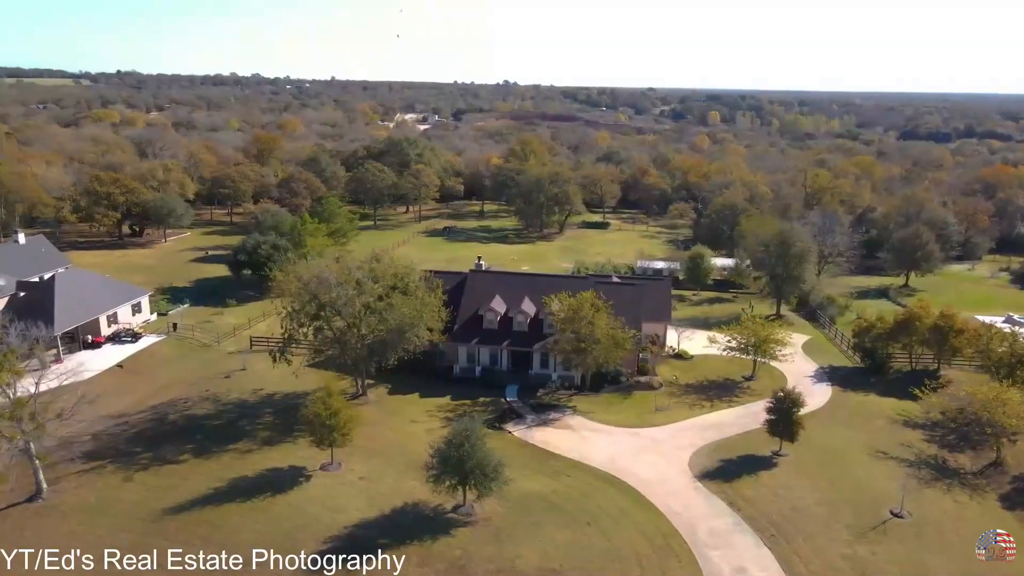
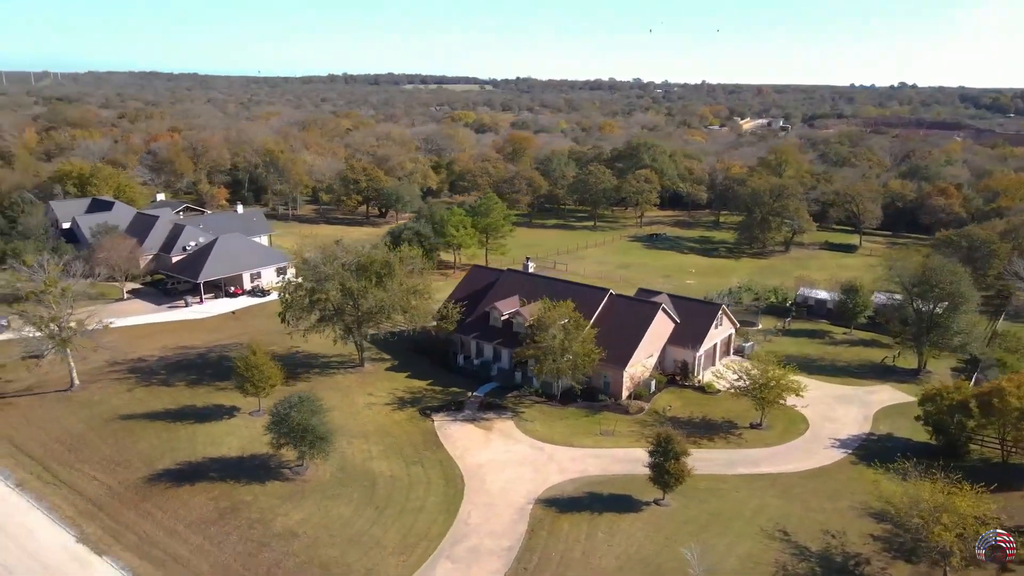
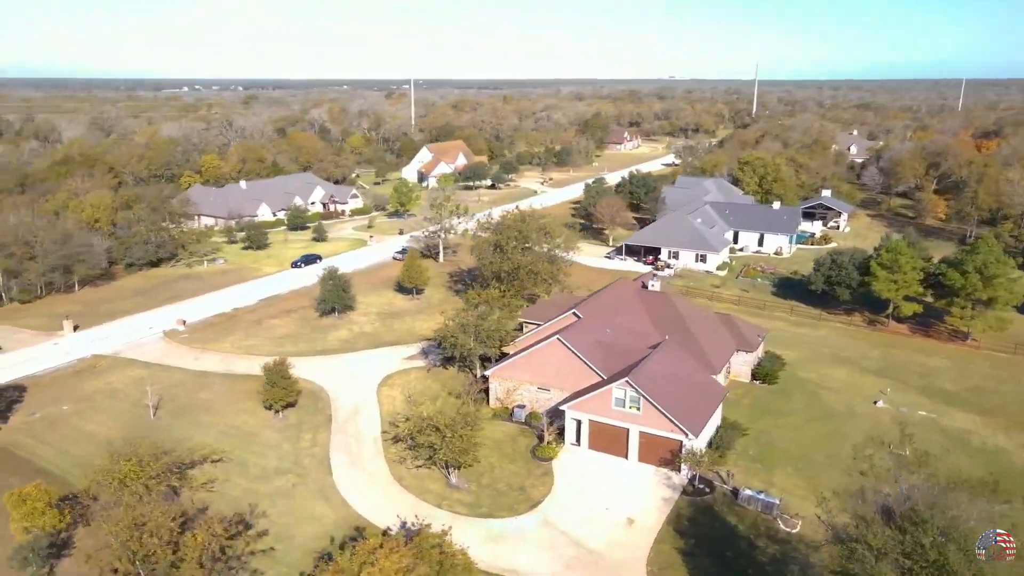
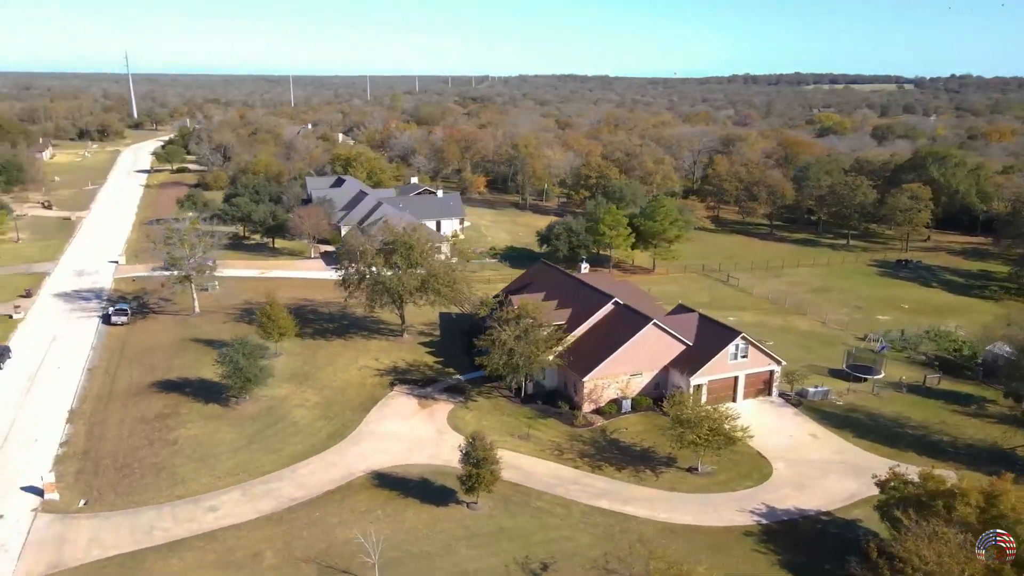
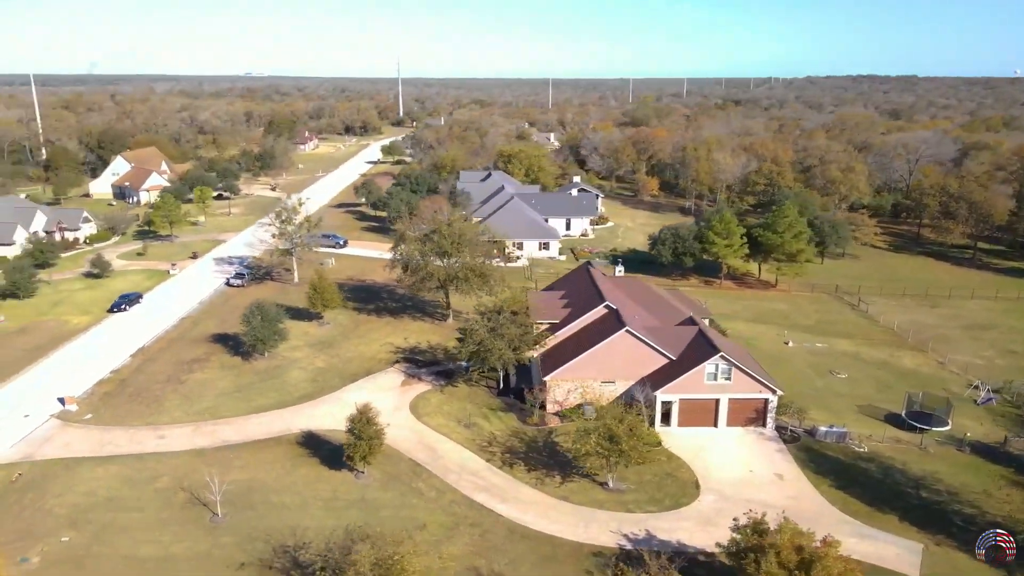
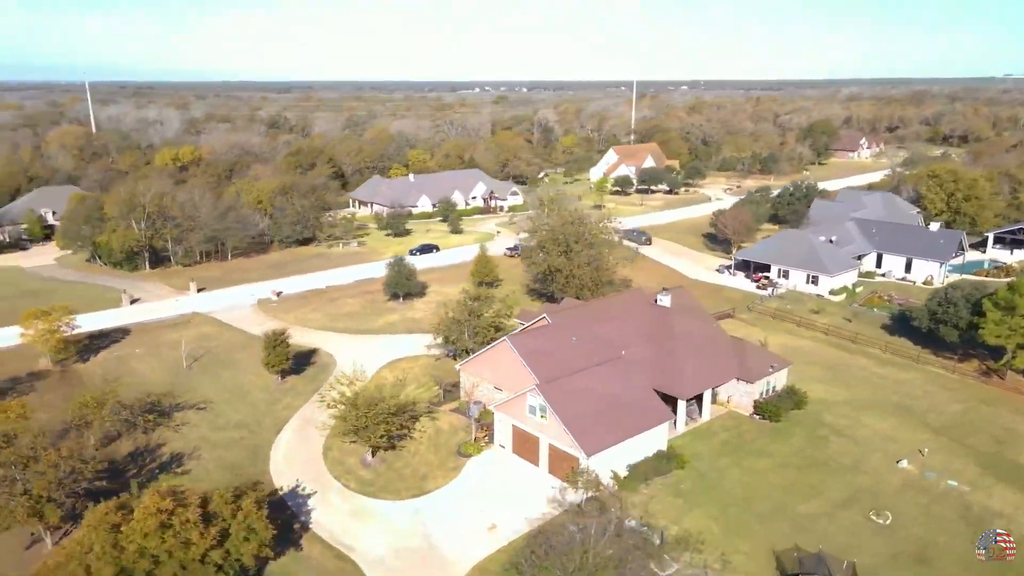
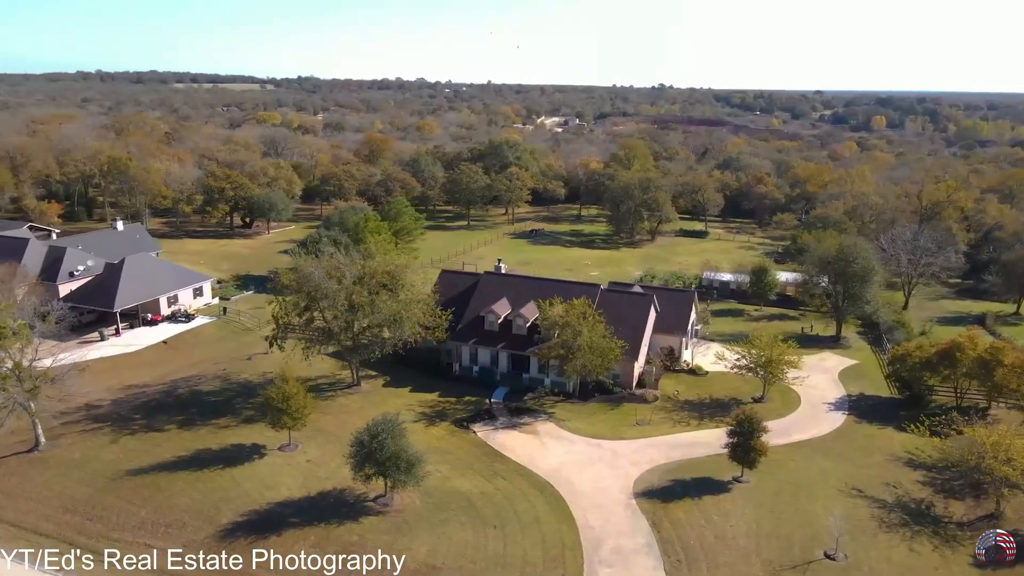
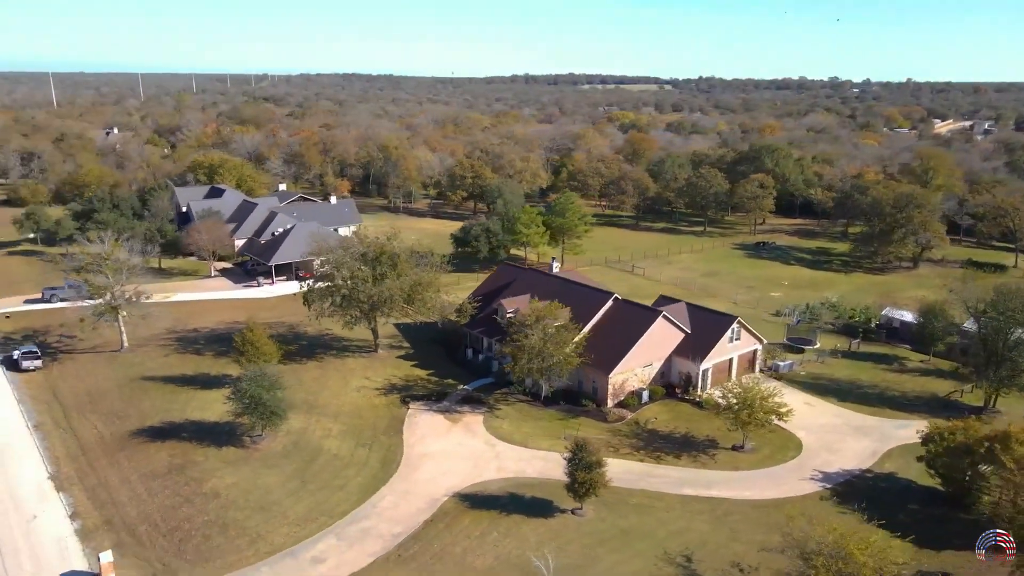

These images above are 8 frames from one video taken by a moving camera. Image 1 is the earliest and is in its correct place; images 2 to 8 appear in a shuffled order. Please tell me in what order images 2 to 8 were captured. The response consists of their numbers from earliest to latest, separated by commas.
7, 2, 8, 4, 5, 3, 6
